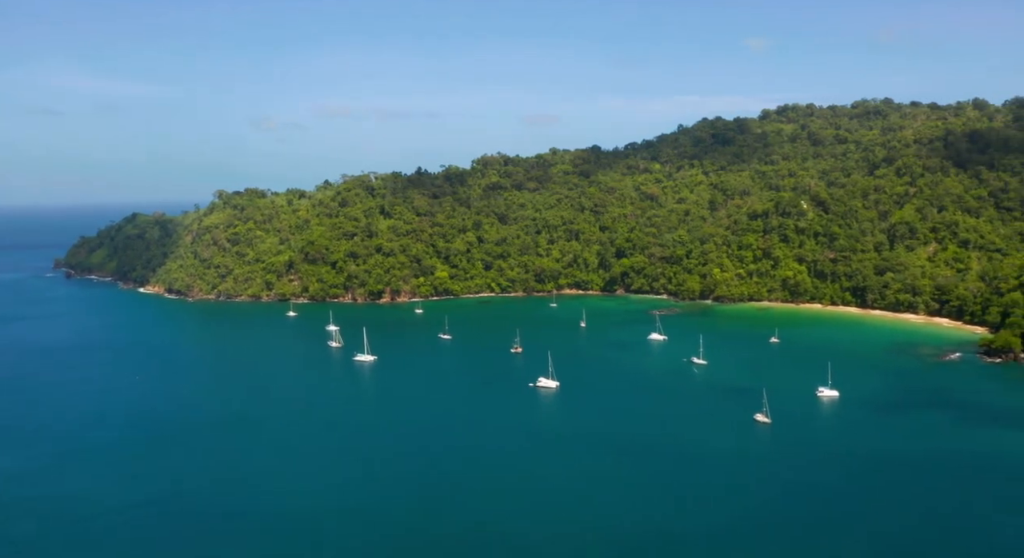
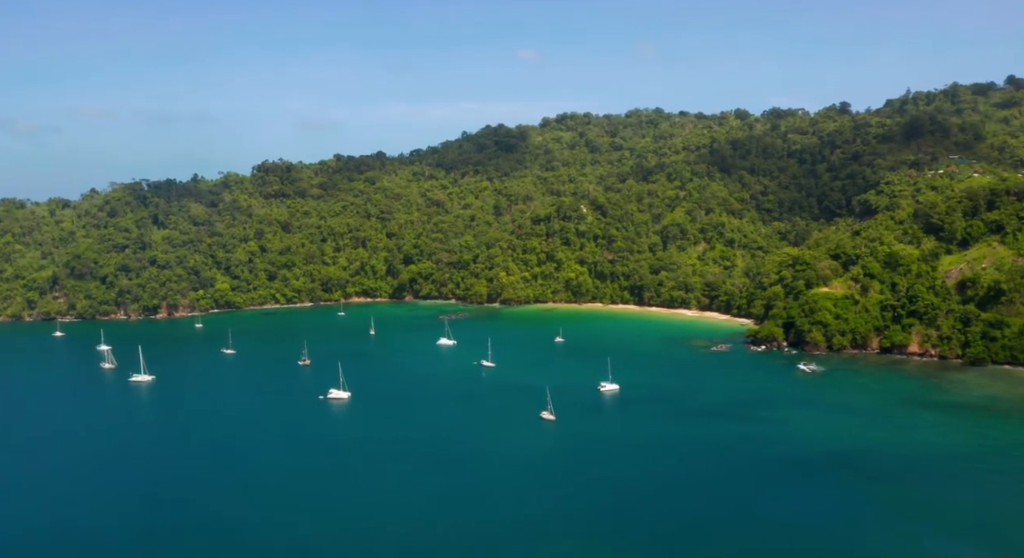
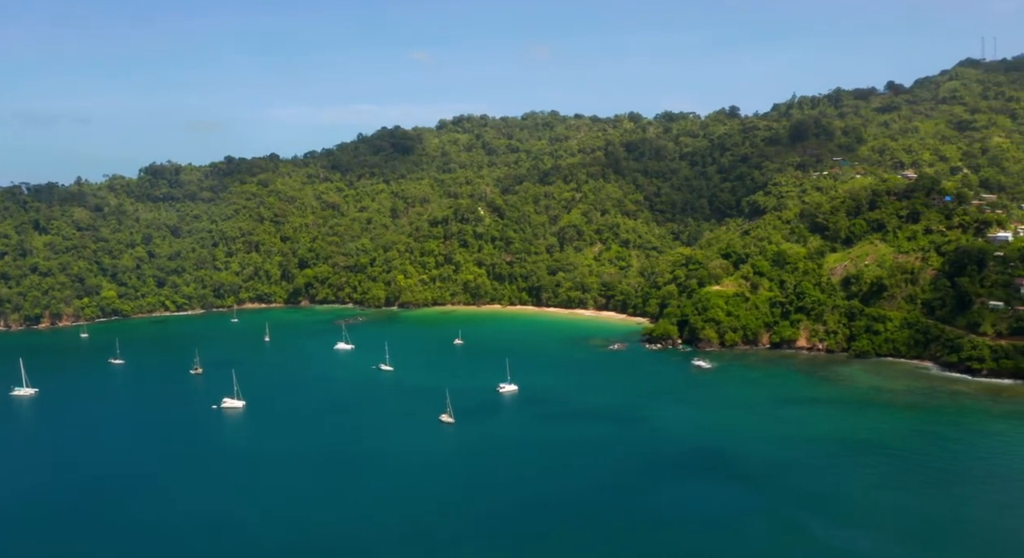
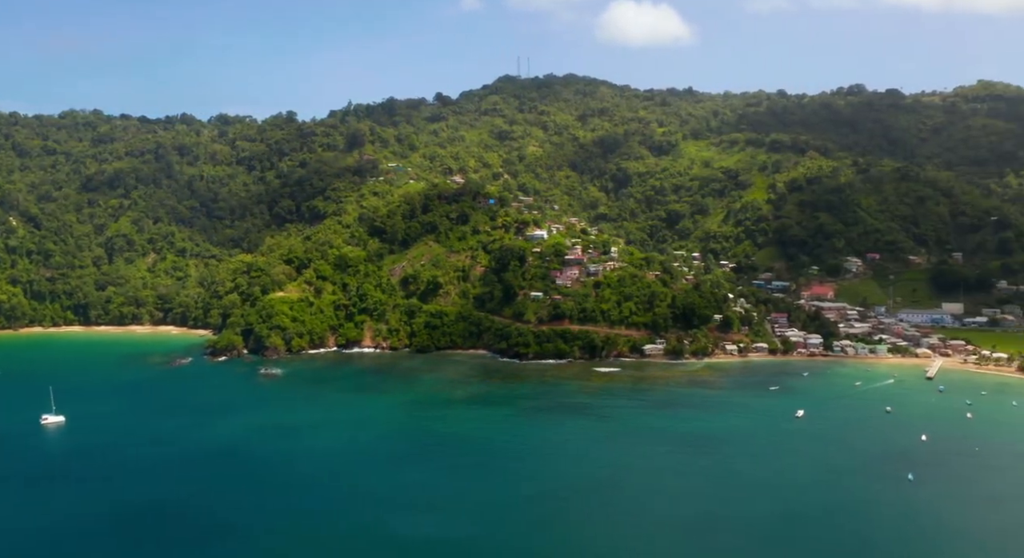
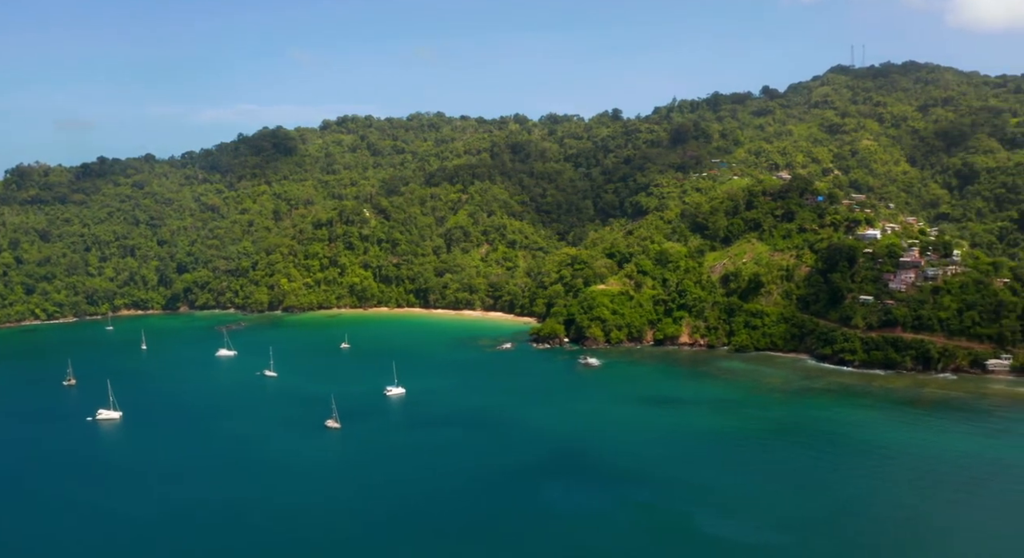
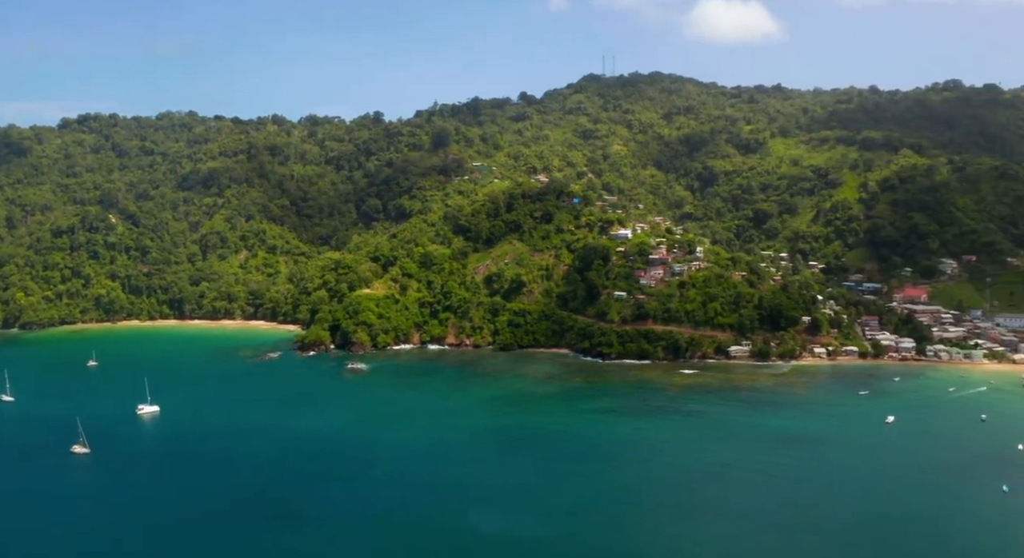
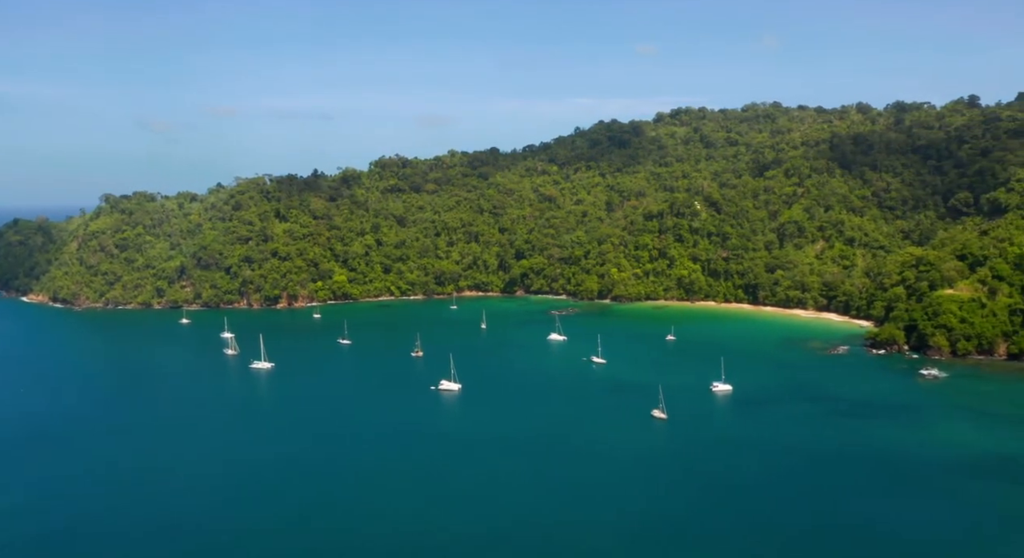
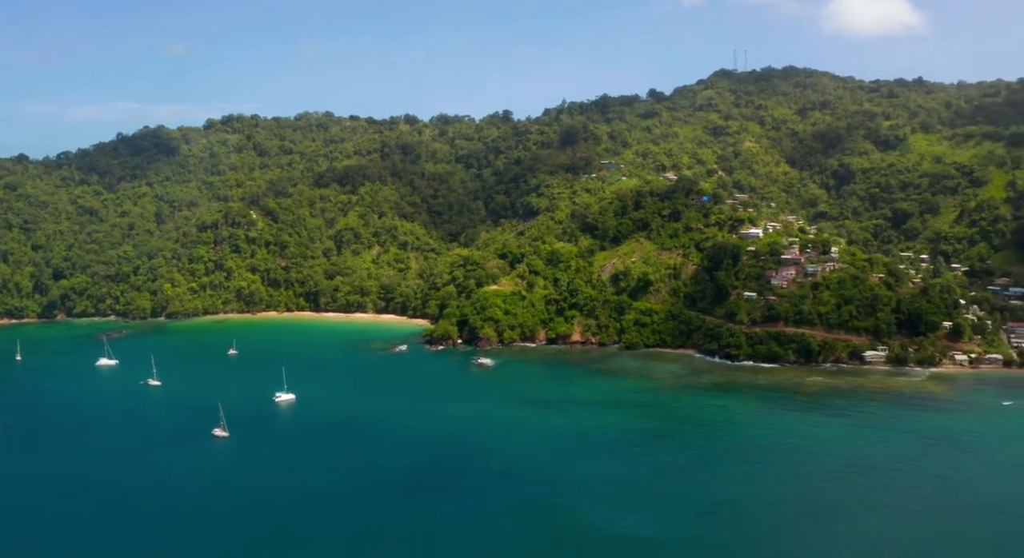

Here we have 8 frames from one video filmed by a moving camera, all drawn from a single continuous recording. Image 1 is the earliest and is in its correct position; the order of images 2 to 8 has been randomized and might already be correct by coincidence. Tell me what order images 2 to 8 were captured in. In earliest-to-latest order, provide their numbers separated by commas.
7, 2, 3, 5, 8, 6, 4
